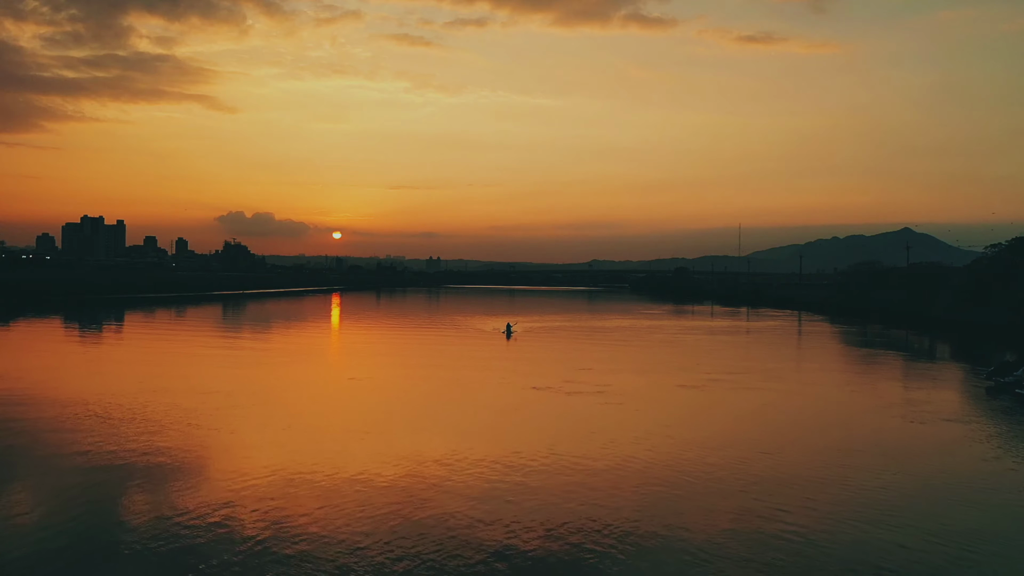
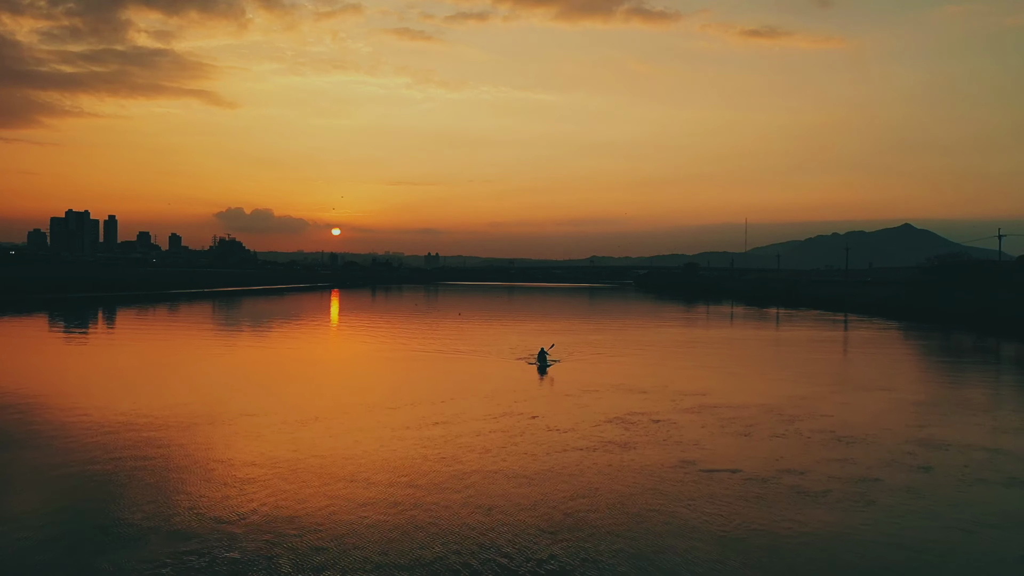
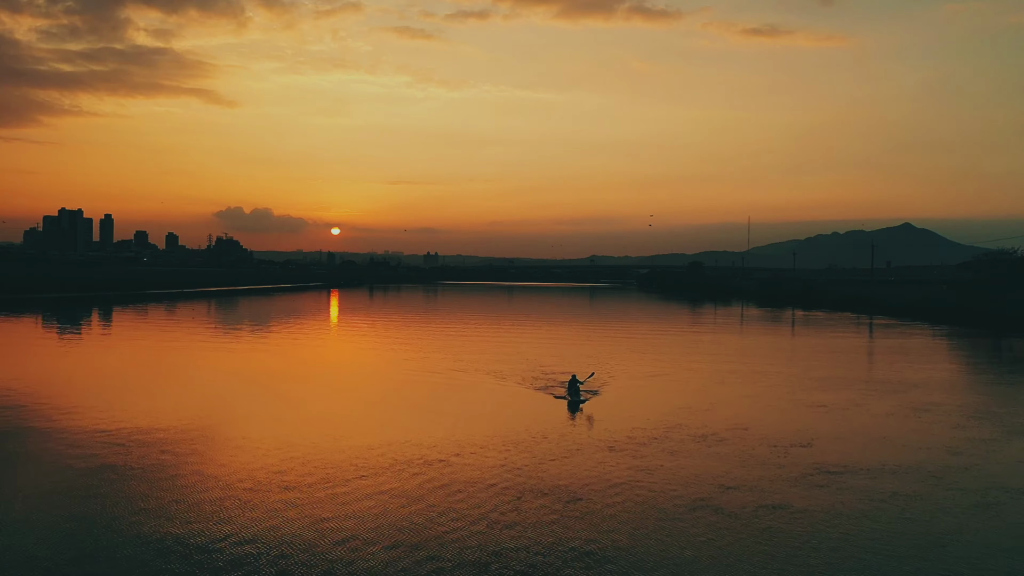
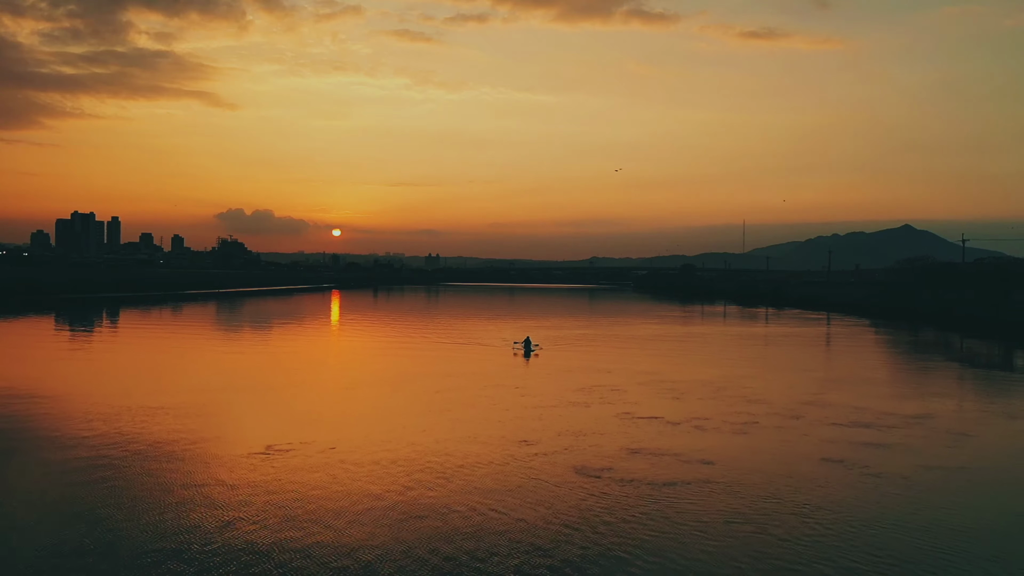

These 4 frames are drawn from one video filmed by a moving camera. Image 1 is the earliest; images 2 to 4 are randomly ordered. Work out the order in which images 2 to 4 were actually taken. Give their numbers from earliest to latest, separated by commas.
4, 2, 3
